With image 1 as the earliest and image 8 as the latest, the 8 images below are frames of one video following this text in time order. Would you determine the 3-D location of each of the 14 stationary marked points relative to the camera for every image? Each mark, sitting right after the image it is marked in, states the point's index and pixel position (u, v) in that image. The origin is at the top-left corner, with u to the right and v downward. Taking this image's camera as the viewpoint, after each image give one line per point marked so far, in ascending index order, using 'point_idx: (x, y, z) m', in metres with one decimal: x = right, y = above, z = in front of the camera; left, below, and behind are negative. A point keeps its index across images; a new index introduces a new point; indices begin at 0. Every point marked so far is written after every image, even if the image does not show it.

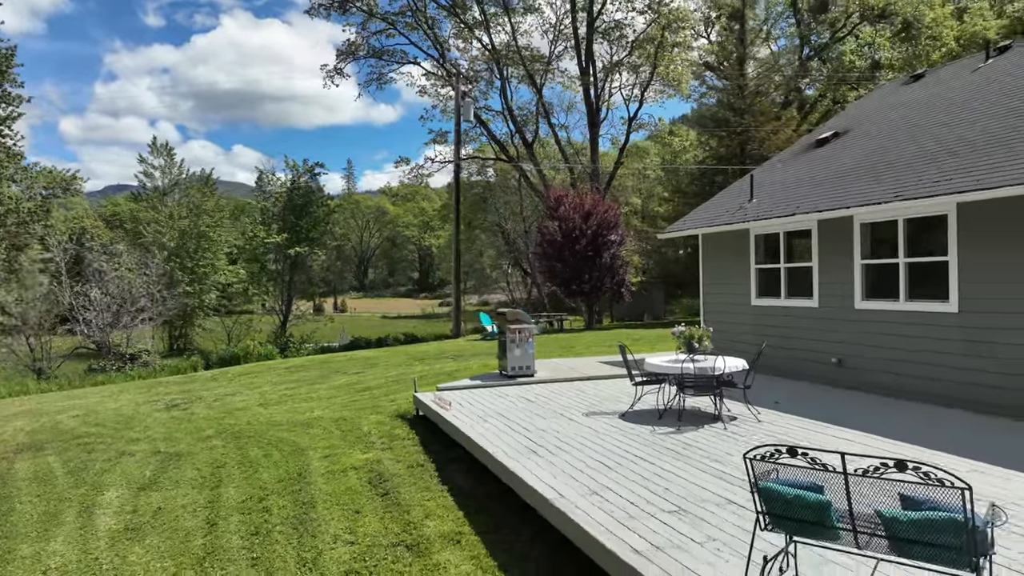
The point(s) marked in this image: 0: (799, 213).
0: (+2.9, +0.8, +7.2) m
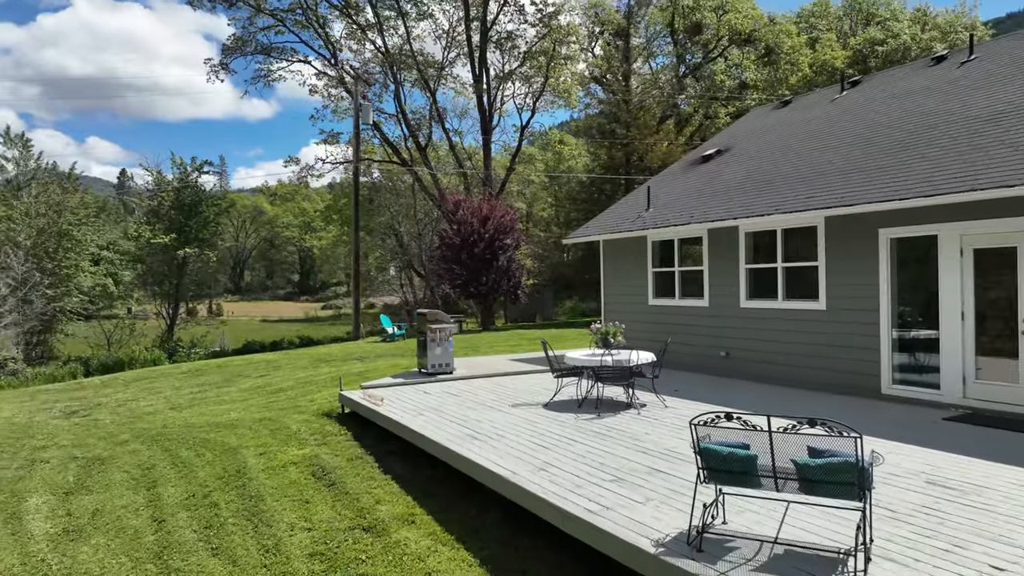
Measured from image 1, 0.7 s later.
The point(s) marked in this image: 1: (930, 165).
0: (+2.0, +0.7, +8.0) m
1: (+3.6, +1.1, +6.2) m
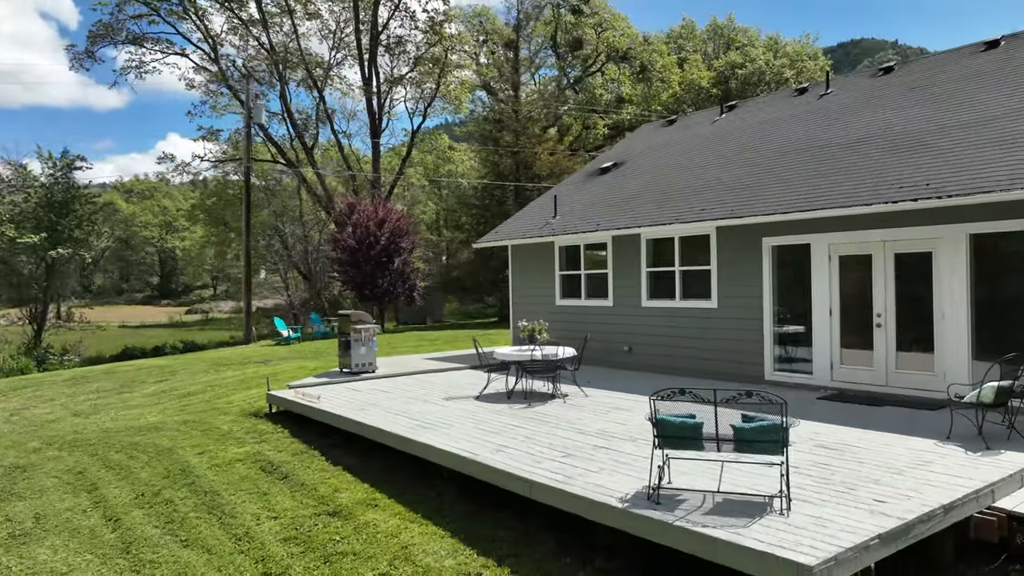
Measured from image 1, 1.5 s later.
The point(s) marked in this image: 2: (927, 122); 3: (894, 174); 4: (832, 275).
0: (+1.1, +0.7, +8.8) m
1: (+3.0, +1.1, +7.3) m
2: (+4.3, +1.7, +7.3) m
3: (+3.5, +1.1, +6.5) m
4: (+3.1, +0.1, +6.8) m
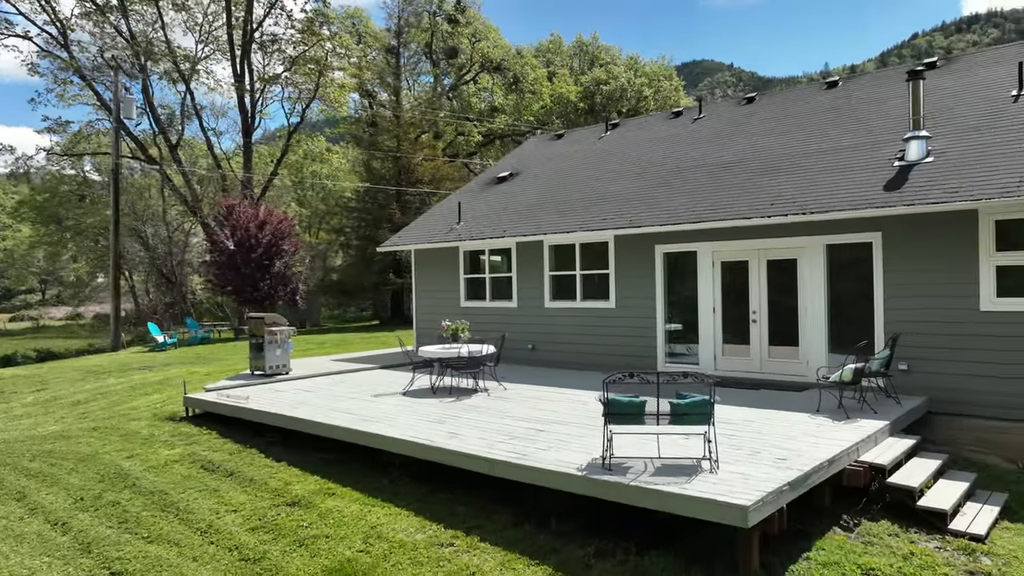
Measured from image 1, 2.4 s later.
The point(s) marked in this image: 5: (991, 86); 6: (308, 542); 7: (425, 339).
0: (-0.1, +0.7, +9.5) m
1: (+2.1, +1.1, +8.3) m
2: (+3.3, +1.7, +8.5) m
3: (+2.8, +1.0, +7.7) m
4: (+2.3, +0.1, +7.9) m
5: (+5.3, +2.2, +7.8) m
6: (-1.3, -1.6, +4.6) m
7: (-1.4, -0.8, +11.0) m
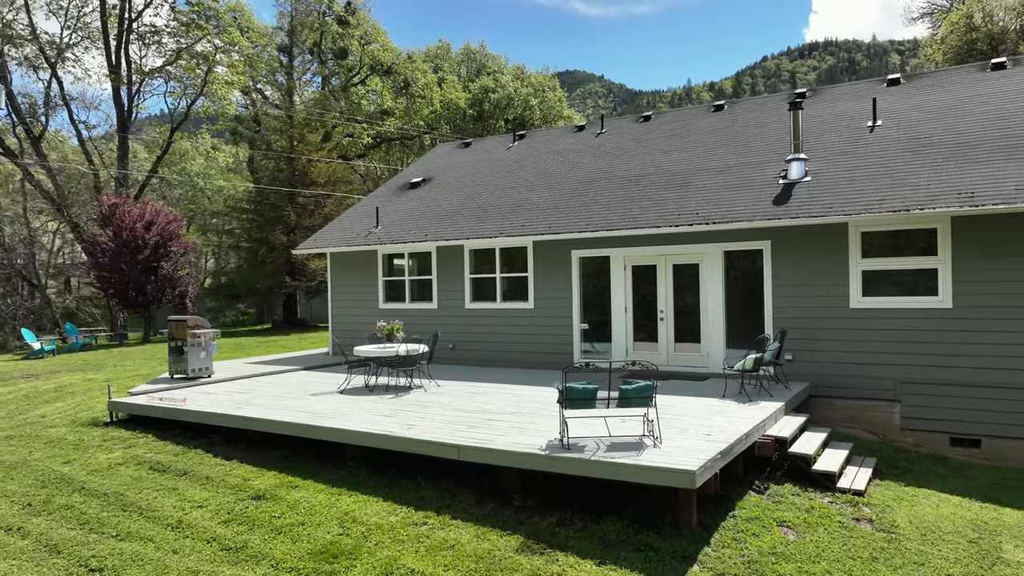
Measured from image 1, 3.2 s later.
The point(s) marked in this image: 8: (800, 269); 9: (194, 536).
0: (-1.2, +0.7, +9.9) m
1: (+1.2, +1.0, +9.1) m
2: (+2.3, +1.7, +9.5) m
3: (+1.9, +1.0, +8.6) m
4: (+1.4, +0.1, +8.7) m
5: (+4.4, +2.2, +9.2) m
6: (-1.5, -1.6, +4.8) m
7: (-2.7, -0.8, +11.2) m
8: (+3.1, +0.2, +7.6) m
9: (-2.1, -1.7, +4.8) m
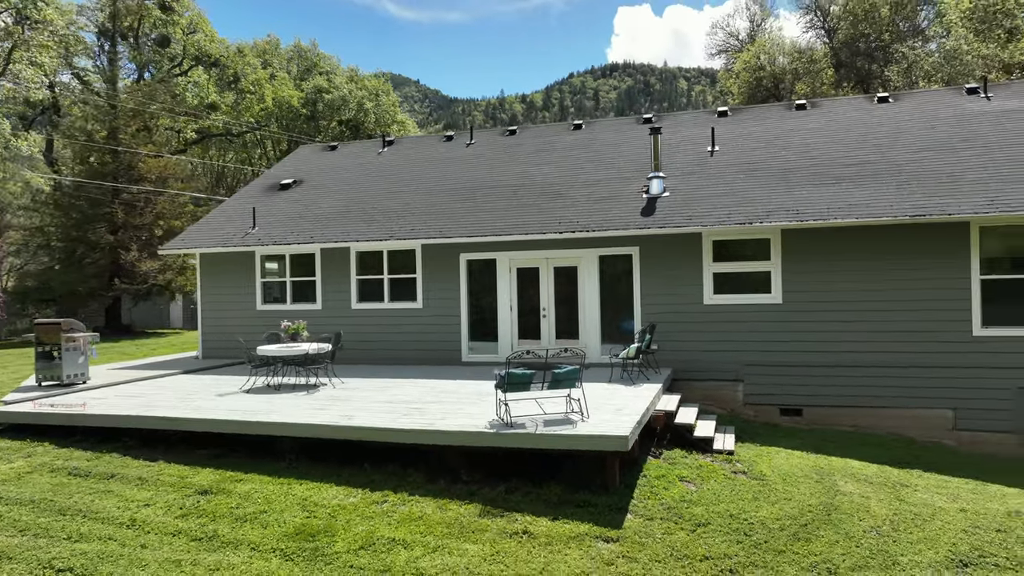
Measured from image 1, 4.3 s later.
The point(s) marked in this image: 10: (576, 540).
0: (-2.8, +0.6, +10.0) m
1: (-0.3, +1.0, +9.8) m
2: (+0.7, +1.6, +10.6) m
3: (+0.5, +1.0, +9.5) m
4: (0.0, +0.1, +9.5) m
5: (+2.8, +2.2, +10.8) m
6: (-1.8, -1.6, +5.0) m
7: (-4.6, -0.9, +10.9) m
8: (+1.9, +0.2, +8.9) m
9: (-2.4, -1.6, +4.8) m
10: (+0.4, -1.7, +4.7) m
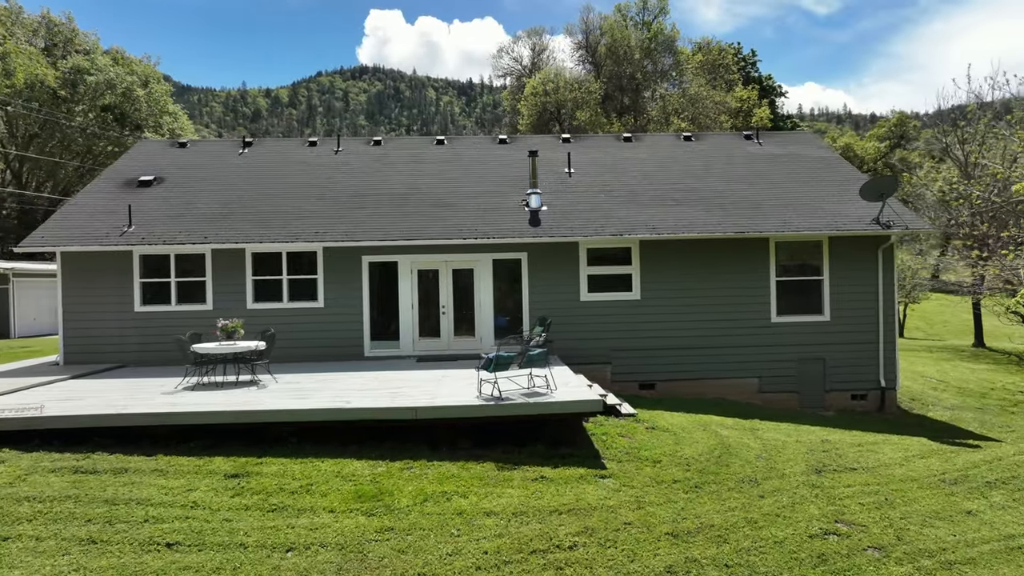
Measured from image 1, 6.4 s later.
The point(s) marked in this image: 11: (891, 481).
0: (-4.2, +0.6, +10.0) m
1: (-1.9, +1.0, +10.7) m
2: (-1.2, +1.6, +11.7) m
3: (-1.0, +1.0, +10.7) m
4: (-1.5, +0.1, +10.5) m
5: (+0.7, +2.2, +12.6) m
6: (-1.7, -1.6, +5.6) m
7: (-6.3, -0.9, +10.2) m
8: (+0.5, +0.2, +10.5) m
9: (-2.1, -1.6, +5.2) m
10: (+0.6, -1.6, +6.0) m
11: (+3.7, -1.9, +6.9) m
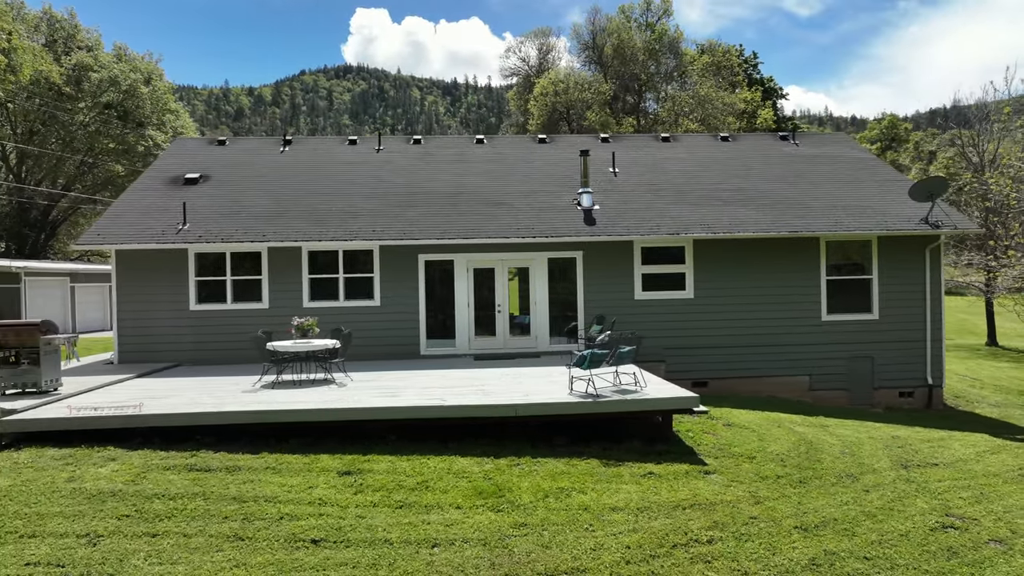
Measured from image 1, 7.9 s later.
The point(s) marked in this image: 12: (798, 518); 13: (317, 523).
0: (-3.4, +0.7, +9.9) m
1: (-1.1, +1.1, +10.7) m
2: (-0.4, +1.7, +11.7) m
3: (-0.2, +1.0, +10.7) m
4: (-0.7, +0.1, +10.5) m
5: (+1.5, +2.2, +12.7) m
6: (-0.7, -1.6, +5.6) m
7: (-5.4, -0.8, +10.1) m
8: (+1.4, +0.2, +10.6) m
9: (-1.2, -1.6, +5.2) m
10: (+1.5, -1.6, +6.1) m
11: (+4.6, -1.8, +7.0) m
12: (+2.1, -1.7, +5.3) m
13: (-1.3, -1.6, +4.9) m
